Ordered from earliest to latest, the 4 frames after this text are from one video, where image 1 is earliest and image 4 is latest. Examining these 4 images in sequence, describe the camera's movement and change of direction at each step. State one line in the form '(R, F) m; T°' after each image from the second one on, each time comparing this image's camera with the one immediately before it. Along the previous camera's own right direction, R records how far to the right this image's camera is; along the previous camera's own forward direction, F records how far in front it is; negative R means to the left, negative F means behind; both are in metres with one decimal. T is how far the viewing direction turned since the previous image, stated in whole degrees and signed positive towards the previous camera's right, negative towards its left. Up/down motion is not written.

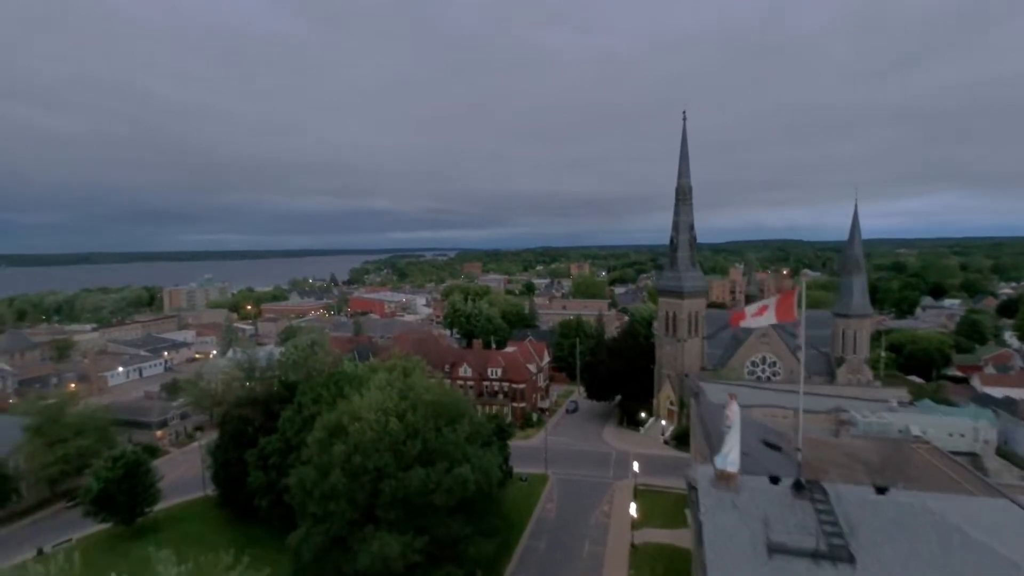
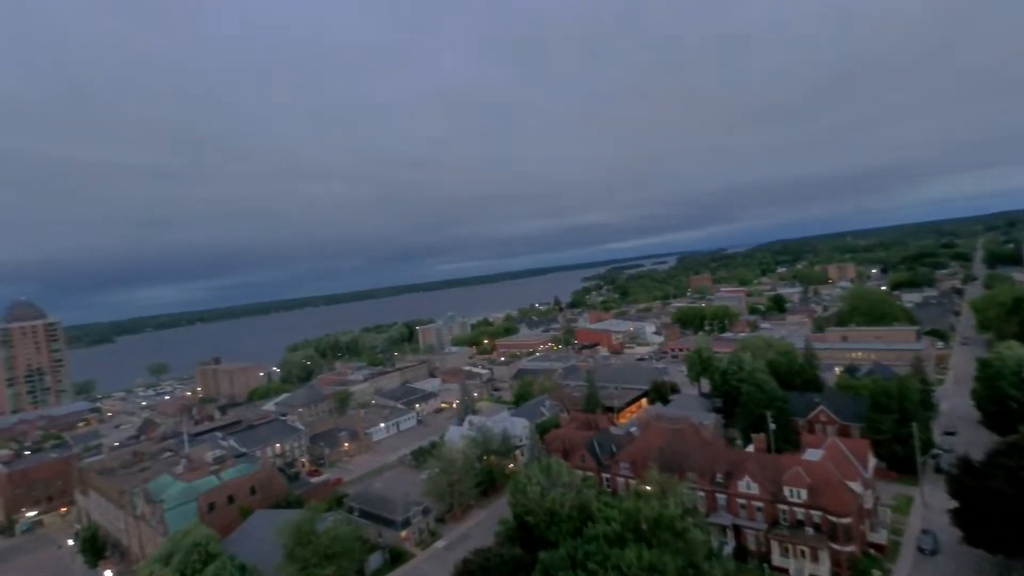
(-2.6, +6.9) m; -25°
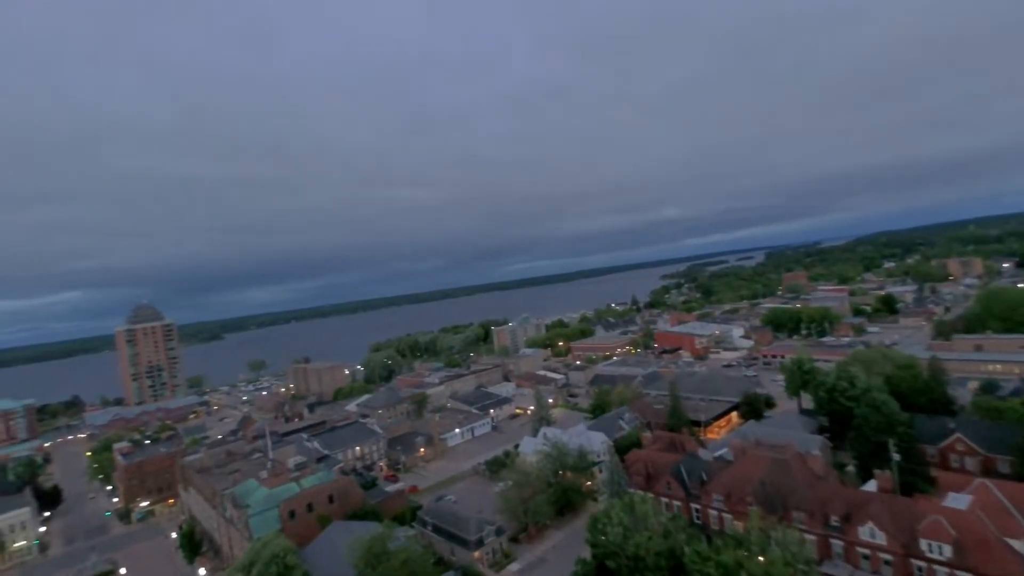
(0.0, +1.8) m; -9°
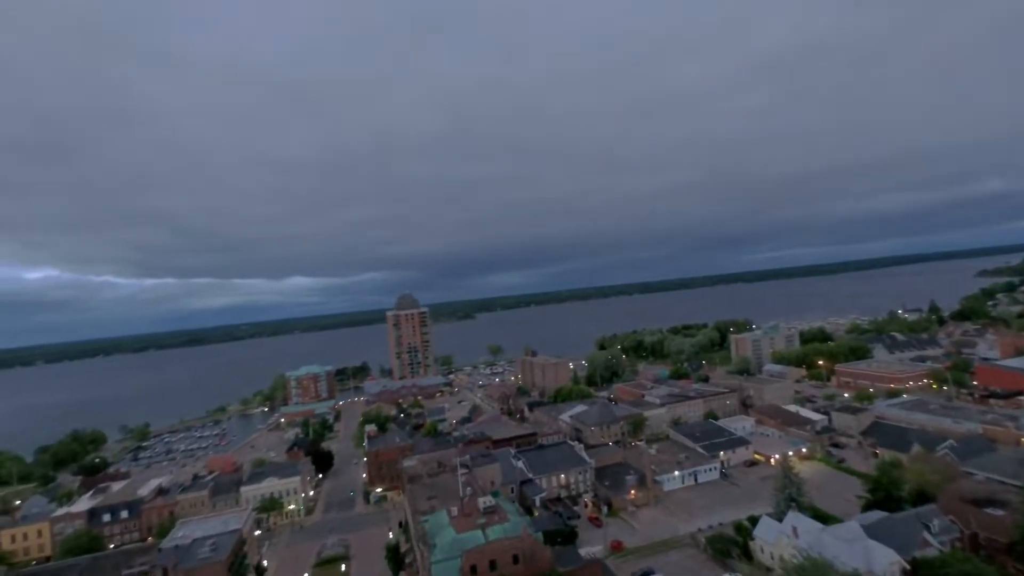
(+0.2, +6.8) m; -26°
